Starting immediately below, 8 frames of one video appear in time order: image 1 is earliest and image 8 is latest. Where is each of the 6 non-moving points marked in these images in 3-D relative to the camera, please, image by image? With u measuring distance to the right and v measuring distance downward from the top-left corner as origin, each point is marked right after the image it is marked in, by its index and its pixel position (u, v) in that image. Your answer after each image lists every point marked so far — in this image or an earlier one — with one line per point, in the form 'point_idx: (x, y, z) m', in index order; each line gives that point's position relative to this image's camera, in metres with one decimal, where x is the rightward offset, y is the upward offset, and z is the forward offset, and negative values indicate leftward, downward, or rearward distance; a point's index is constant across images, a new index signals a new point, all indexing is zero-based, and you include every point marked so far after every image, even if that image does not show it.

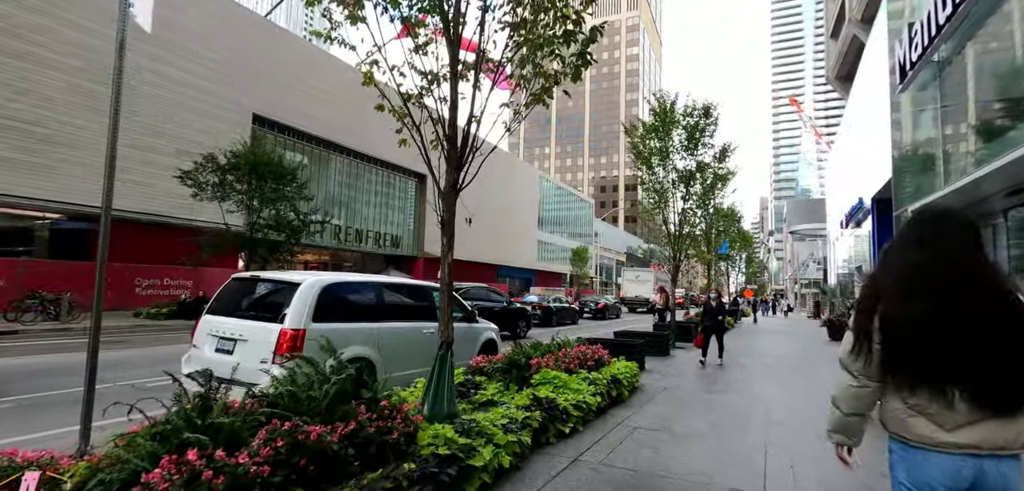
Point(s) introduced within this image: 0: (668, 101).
0: (+4.2, +4.0, +12.3) m
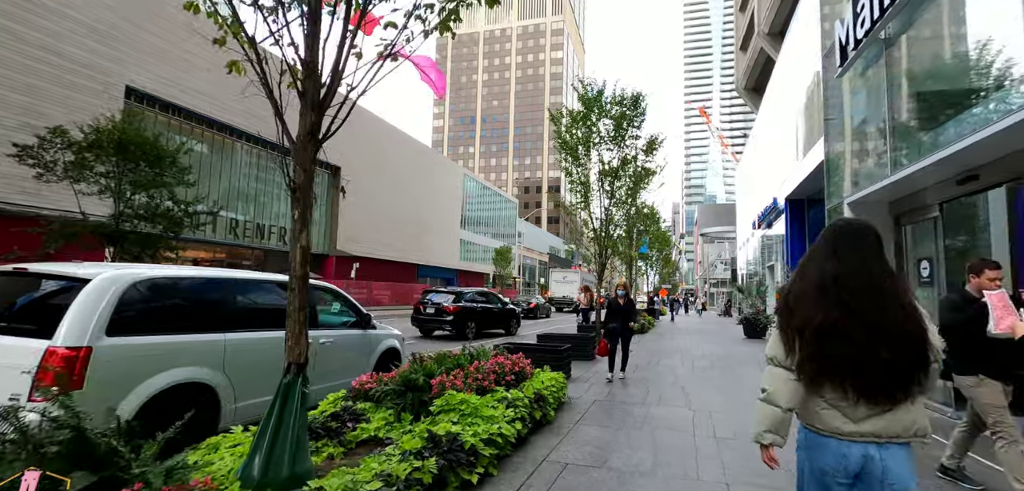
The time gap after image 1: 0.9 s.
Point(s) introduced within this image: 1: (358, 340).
0: (+2.1, +4.1, +11.6) m
1: (-2.0, -1.2, +5.9) m
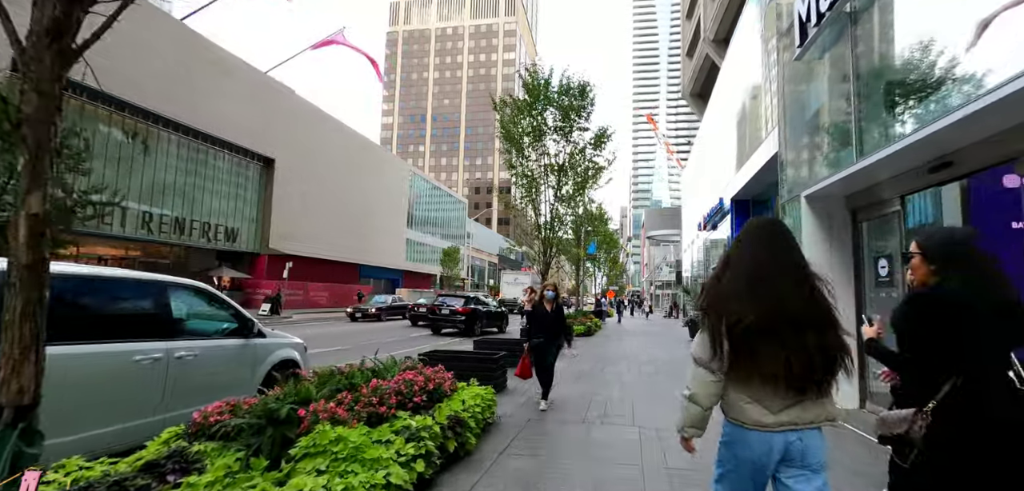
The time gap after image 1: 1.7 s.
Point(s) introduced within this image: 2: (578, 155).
0: (+0.7, +4.1, +10.9) m
1: (-2.9, -1.1, +4.7) m
2: (+1.6, +2.3, +11.2) m
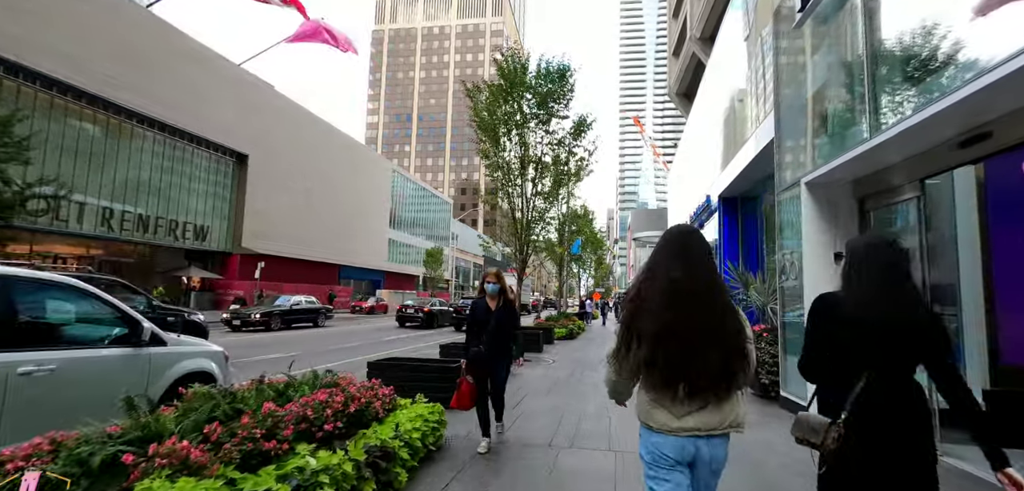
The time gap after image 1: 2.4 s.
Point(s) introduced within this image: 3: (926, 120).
0: (+0.1, +4.2, +10.2) m
1: (-3.3, -1.0, +3.9) m
2: (+1.1, +2.3, +10.5) m
3: (+4.0, +1.2, +4.4) m
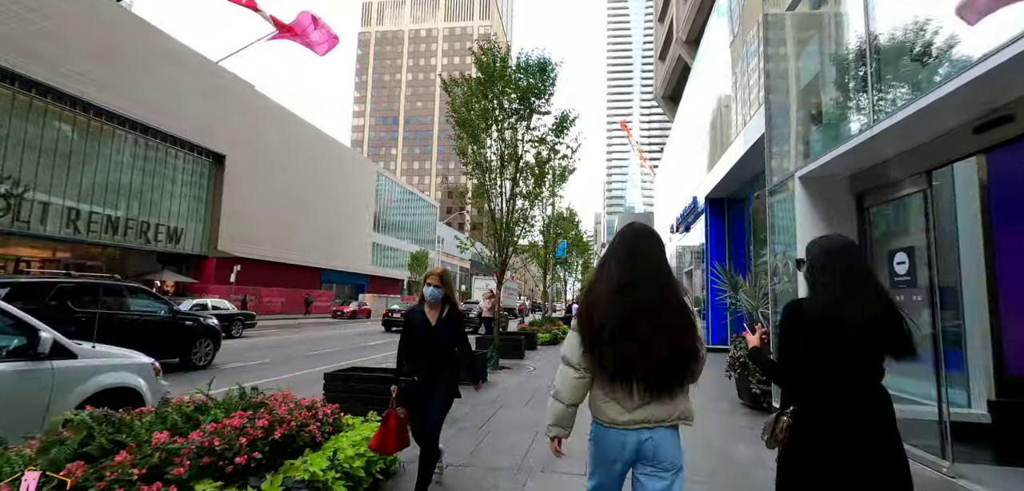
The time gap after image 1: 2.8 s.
0: (-0.3, +4.2, +9.7) m
1: (-3.6, -1.0, +3.3) m
2: (+0.6, +2.3, +10.1) m
3: (+3.8, +1.2, +4.1) m
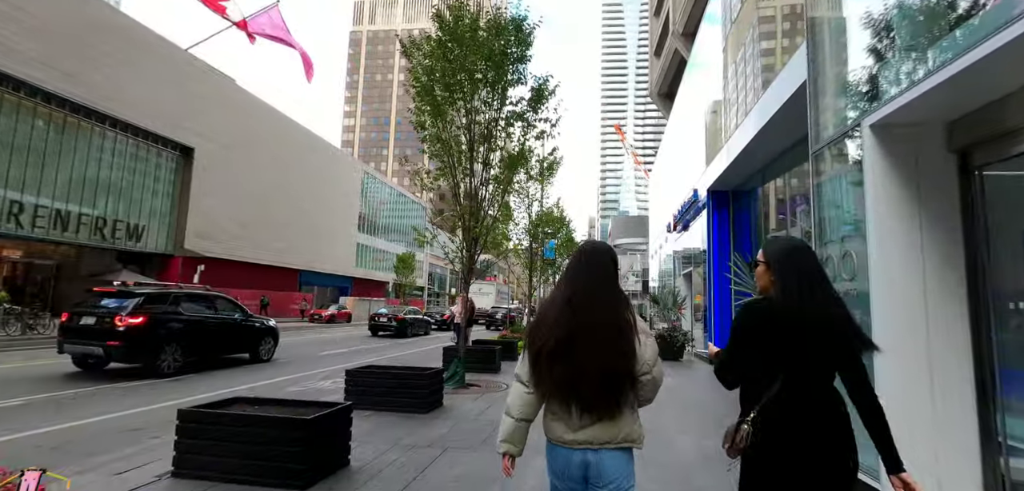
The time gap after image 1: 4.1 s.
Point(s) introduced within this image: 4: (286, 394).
0: (-0.8, +4.3, +8.2) m
1: (-4.0, -0.8, +1.7) m
2: (+0.1, +2.4, +8.6) m
3: (+3.3, +1.4, +2.6) m
4: (-4.1, -2.7, +8.1) m
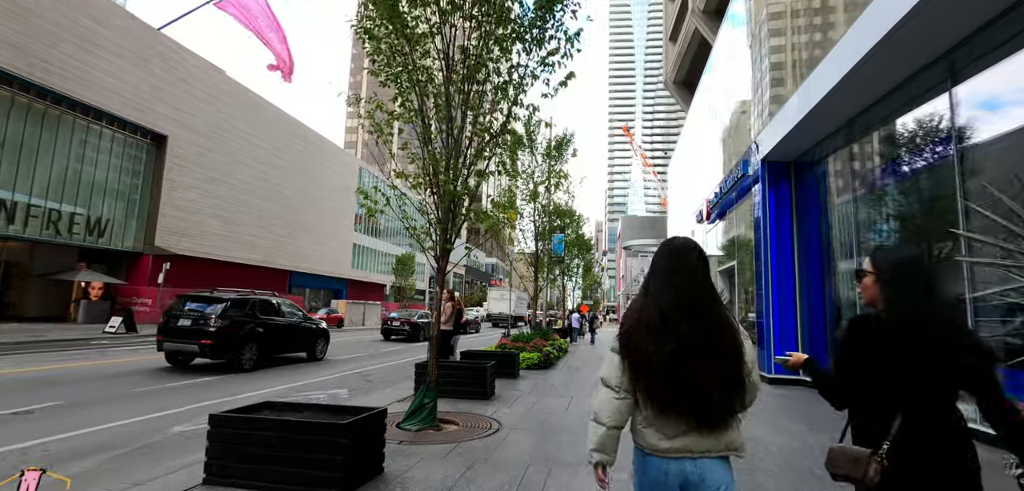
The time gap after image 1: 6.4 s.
0: (-0.9, +4.6, +5.7) m
1: (-4.2, -0.4, -0.9) m
2: (0.0, +2.7, +6.0) m
3: (+3.1, +1.8, 0.0) m
4: (-4.2, -2.4, +5.5) m
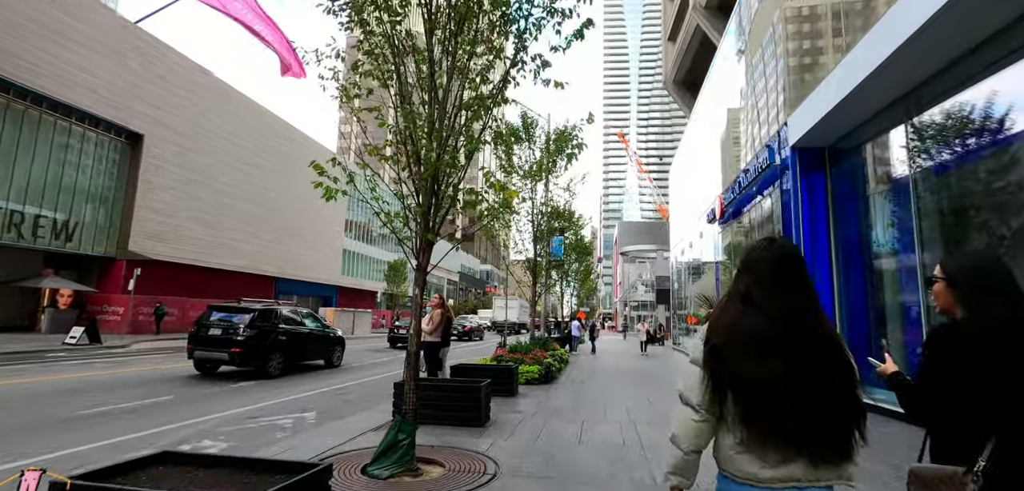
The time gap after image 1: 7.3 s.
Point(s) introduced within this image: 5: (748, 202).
0: (-0.9, +4.7, +4.6) m
1: (-4.1, -0.2, -2.1) m
2: (0.0, +2.8, +4.9) m
3: (+3.2, +2.0, -1.1) m
4: (-4.2, -2.3, +4.3) m
5: (+7.5, +1.3, +14.4) m
